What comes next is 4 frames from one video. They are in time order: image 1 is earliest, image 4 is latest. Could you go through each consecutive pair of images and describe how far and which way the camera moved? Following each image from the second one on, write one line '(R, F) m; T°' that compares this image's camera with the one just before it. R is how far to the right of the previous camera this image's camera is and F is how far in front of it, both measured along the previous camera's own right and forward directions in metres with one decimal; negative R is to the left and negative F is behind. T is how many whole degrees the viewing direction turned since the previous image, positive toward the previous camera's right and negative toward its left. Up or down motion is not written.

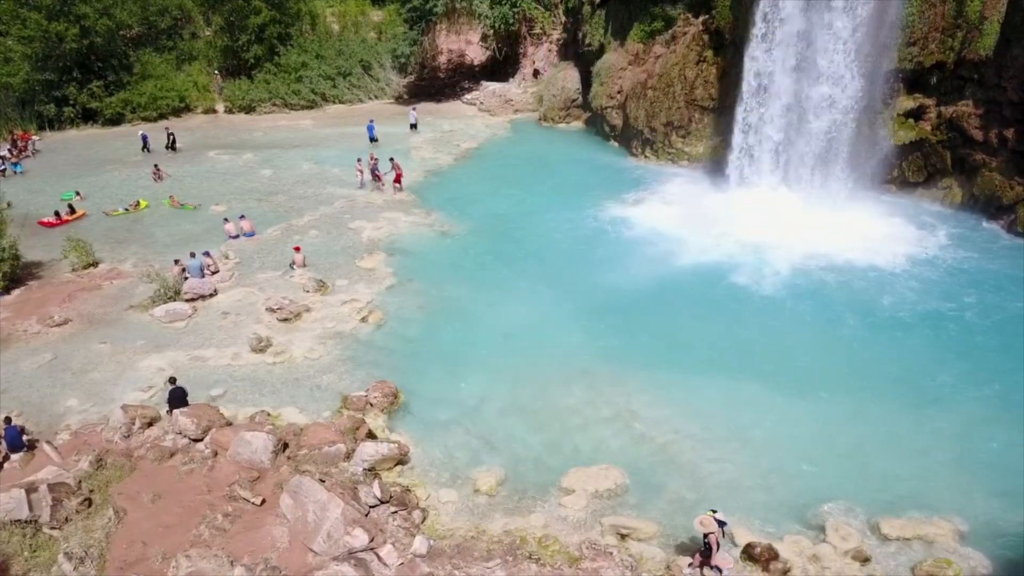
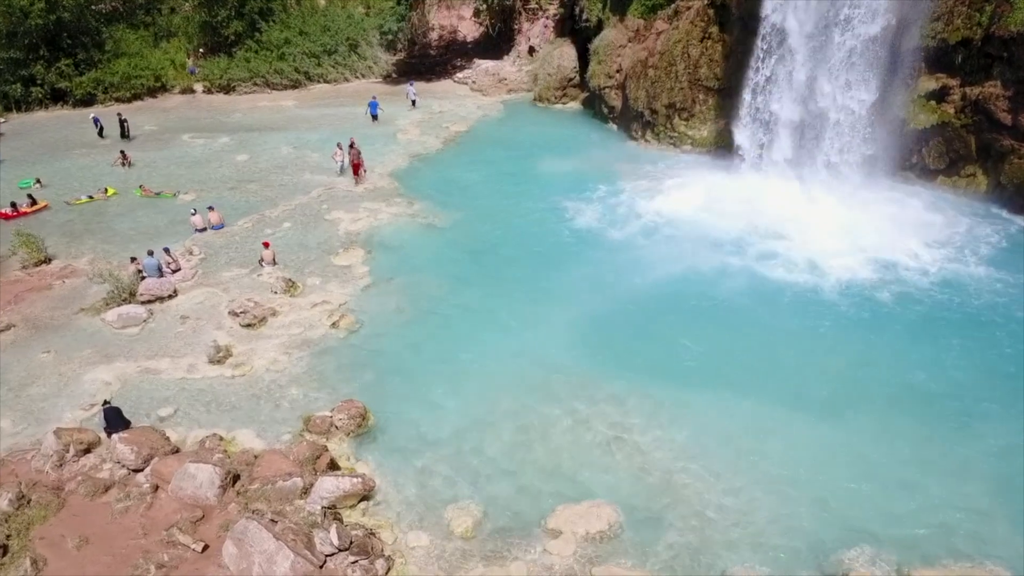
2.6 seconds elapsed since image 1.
(+0.4, +1.8) m; 0°
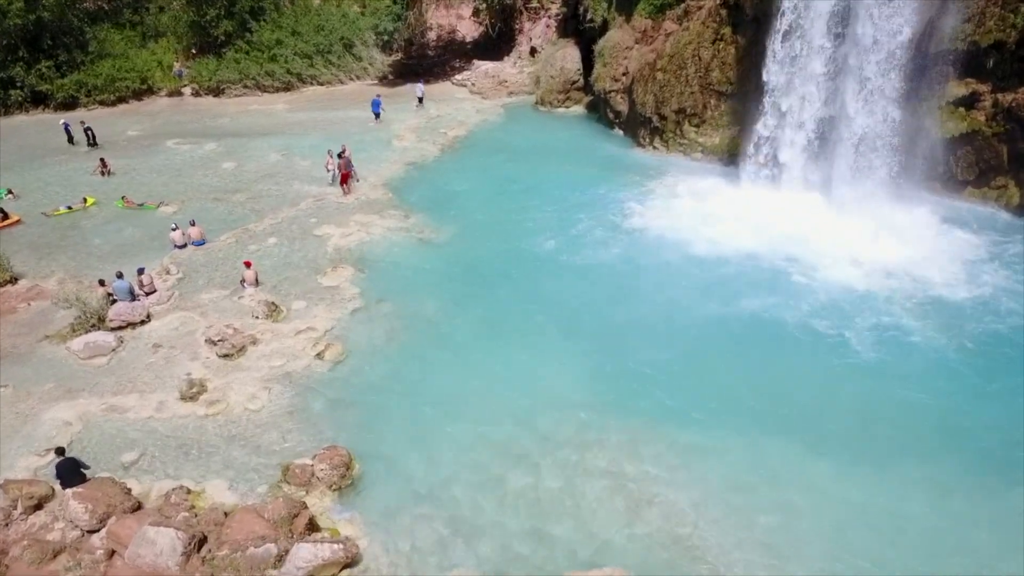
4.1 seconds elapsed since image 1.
(0.0, +1.5) m; 0°
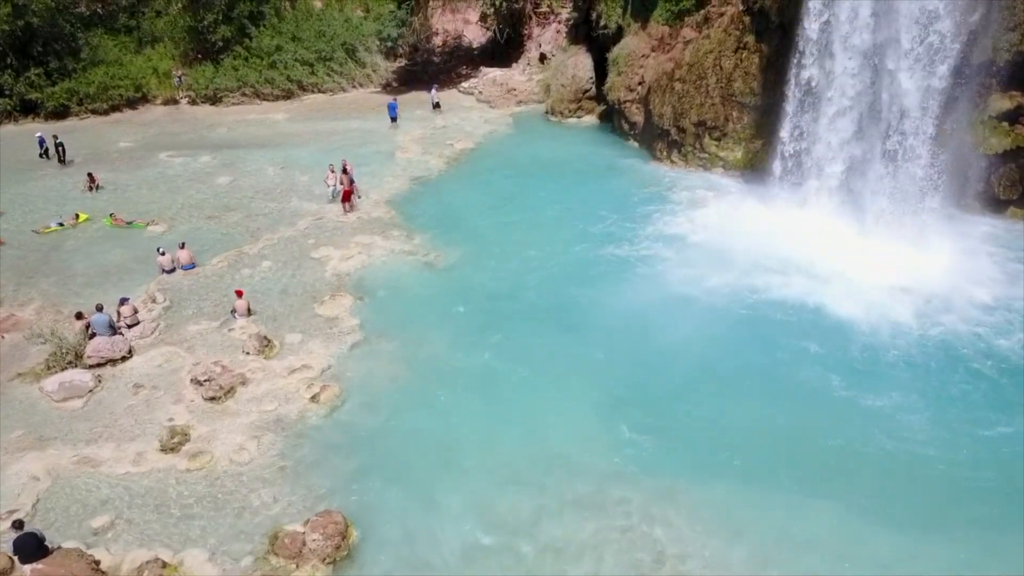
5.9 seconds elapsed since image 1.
(-0.2, +1.5) m; 0°
